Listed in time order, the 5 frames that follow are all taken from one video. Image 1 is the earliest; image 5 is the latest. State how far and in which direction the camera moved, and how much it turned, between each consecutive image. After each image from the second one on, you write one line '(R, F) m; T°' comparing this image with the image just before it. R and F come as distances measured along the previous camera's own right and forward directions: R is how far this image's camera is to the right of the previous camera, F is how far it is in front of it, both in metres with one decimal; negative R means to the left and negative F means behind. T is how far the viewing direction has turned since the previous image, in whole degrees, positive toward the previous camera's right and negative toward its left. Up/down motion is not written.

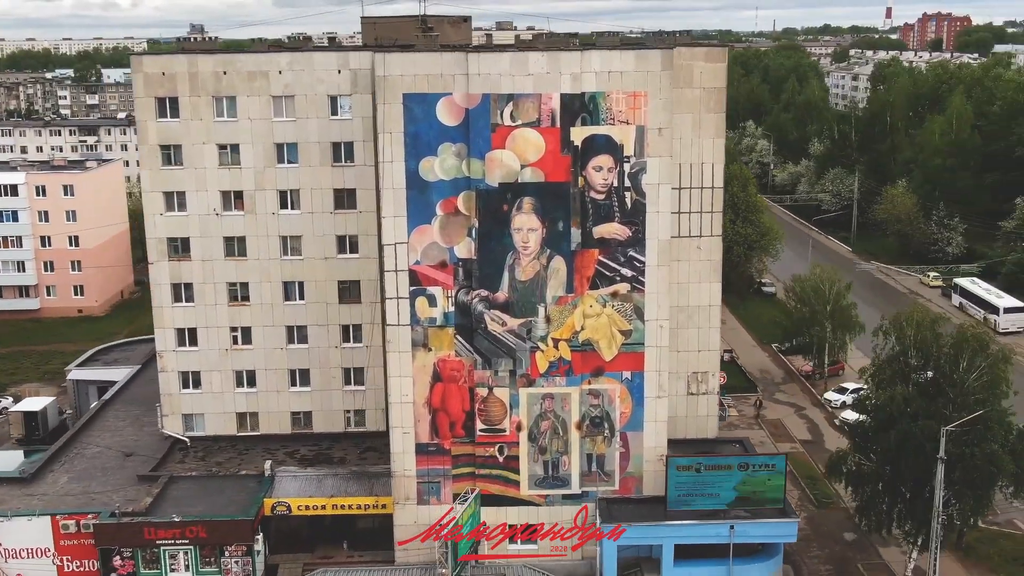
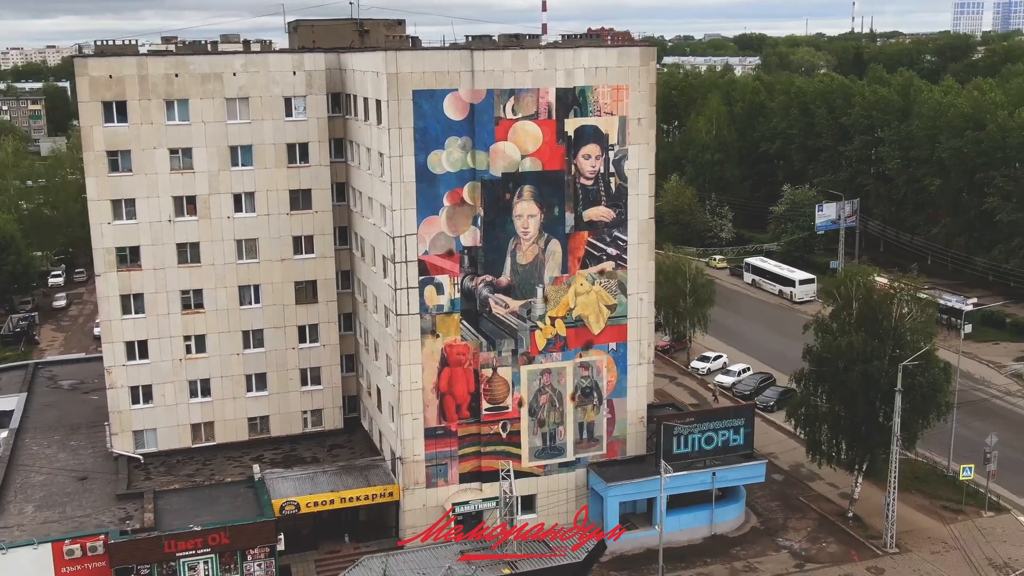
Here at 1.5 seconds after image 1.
(-12.4, -0.8) m; +16°
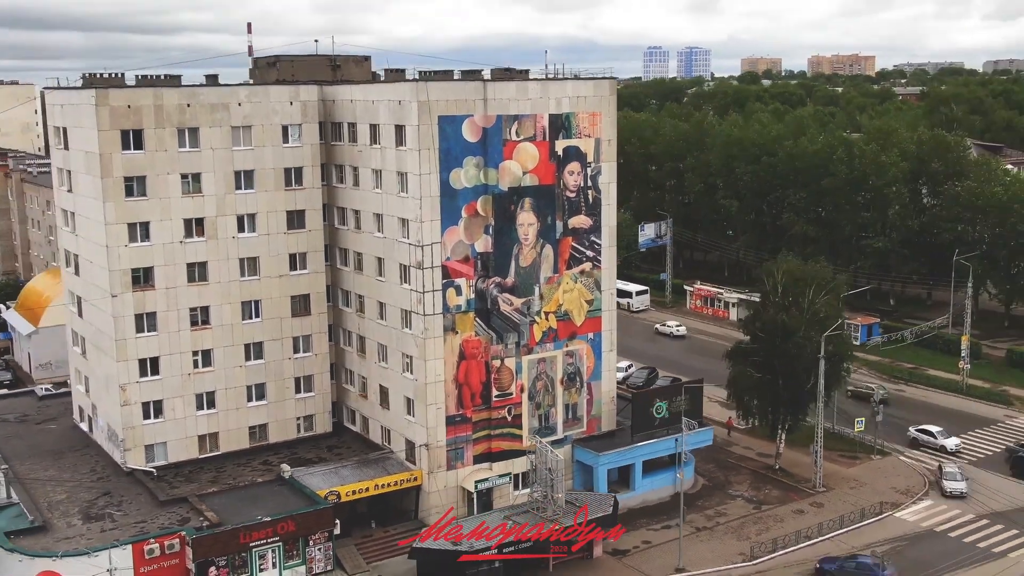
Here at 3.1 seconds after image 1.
(-12.9, -4.7) m; +15°
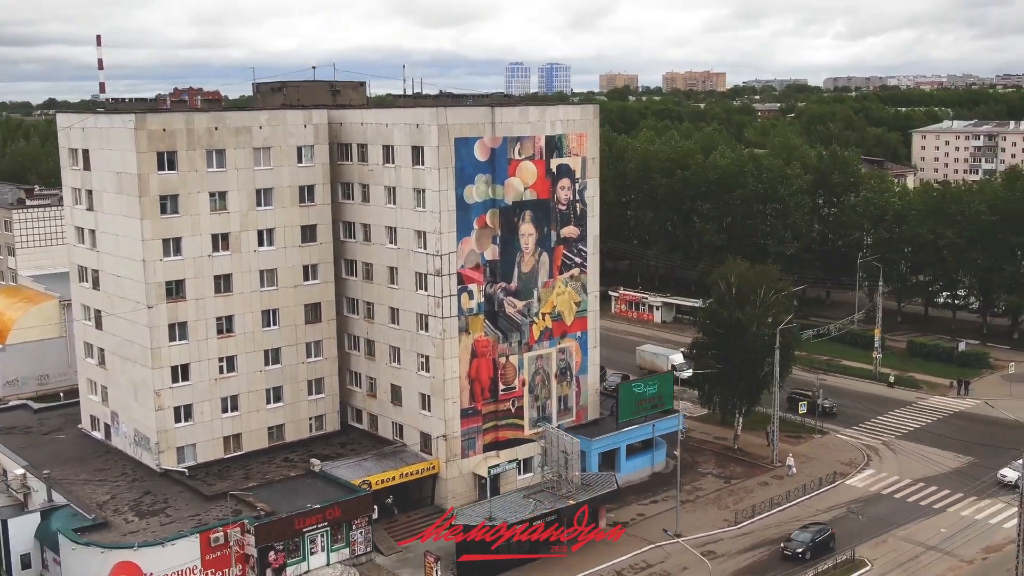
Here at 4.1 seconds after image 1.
(-7.1, -5.0) m; +7°
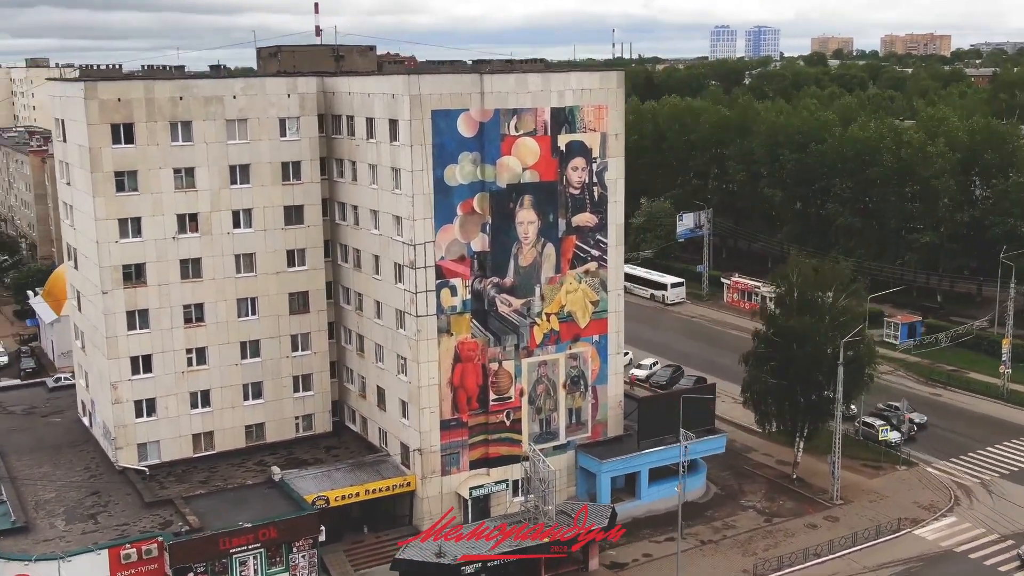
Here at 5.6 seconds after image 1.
(+9.0, +8.1) m; -11°
